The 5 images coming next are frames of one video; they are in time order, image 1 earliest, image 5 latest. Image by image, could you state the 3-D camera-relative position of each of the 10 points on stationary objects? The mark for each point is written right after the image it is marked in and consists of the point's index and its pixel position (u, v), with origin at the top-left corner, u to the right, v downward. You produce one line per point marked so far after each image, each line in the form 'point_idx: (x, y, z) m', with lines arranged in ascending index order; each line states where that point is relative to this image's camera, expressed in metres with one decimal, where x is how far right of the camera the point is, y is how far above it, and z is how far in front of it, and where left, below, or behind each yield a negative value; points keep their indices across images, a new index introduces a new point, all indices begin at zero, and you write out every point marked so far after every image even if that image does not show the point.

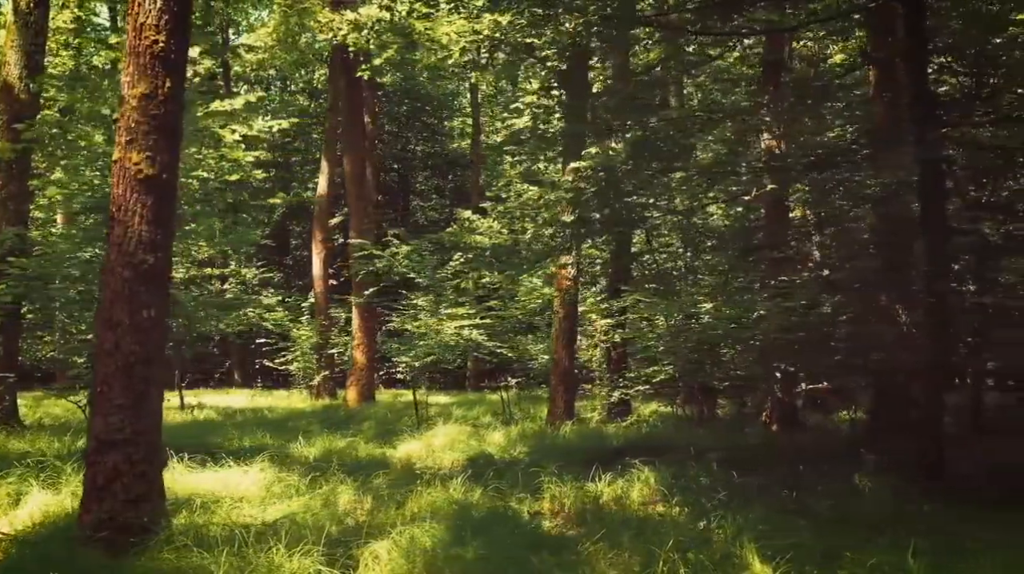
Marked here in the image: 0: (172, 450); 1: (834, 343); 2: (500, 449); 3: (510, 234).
0: (-3.7, -1.8, +14.6) m
1: (+3.2, -0.6, +13.7) m
2: (-0.1, -1.8, +15.0) m
3: (-0.1, +0.8, +19.8) m
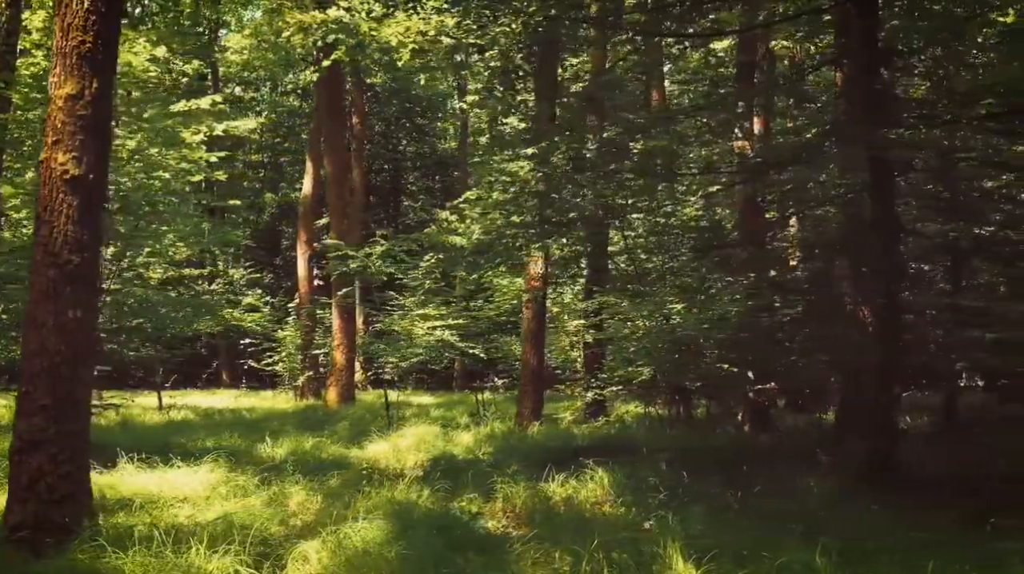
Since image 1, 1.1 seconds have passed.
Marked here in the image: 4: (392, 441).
0: (-4.1, -1.8, +14.6) m
1: (+2.9, -0.6, +13.7) m
2: (-0.5, -1.8, +15.1) m
3: (-0.5, +0.8, +19.8) m
4: (-1.4, -1.9, +16.4) m
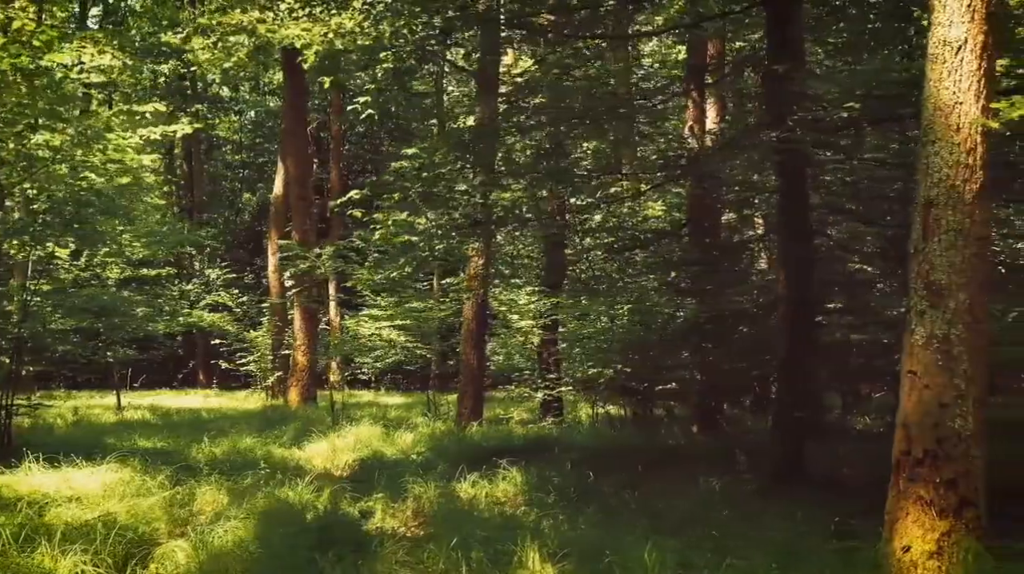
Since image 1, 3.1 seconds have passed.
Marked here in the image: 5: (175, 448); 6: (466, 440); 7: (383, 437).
0: (-4.8, -1.8, +14.6) m
1: (+2.1, -0.6, +13.8) m
2: (-1.2, -1.8, +15.1) m
3: (-1.3, +0.8, +19.8) m
4: (-2.2, -1.9, +16.4) m
5: (-3.7, -1.8, +14.9) m
6: (-0.6, -1.8, +15.9) m
7: (-1.6, -1.9, +16.6) m
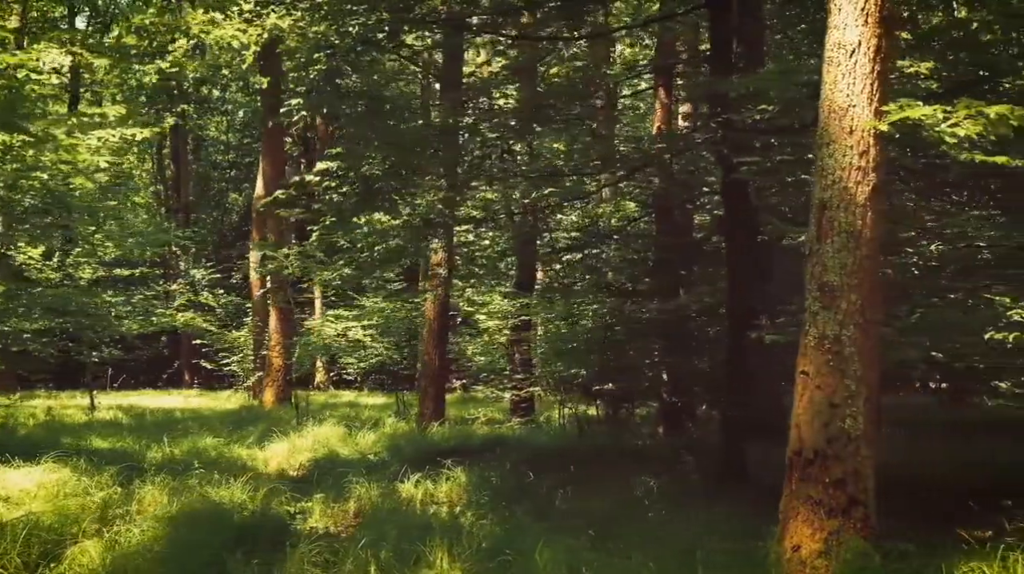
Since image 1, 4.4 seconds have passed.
0: (-5.3, -1.8, +14.6) m
1: (+1.7, -0.6, +13.8) m
2: (-1.7, -1.8, +15.1) m
3: (-1.8, +0.8, +19.9) m
4: (-2.7, -1.9, +16.4) m
5: (-4.2, -1.8, +14.9) m
6: (-1.0, -1.8, +15.9) m
7: (-2.1, -1.9, +16.6) m
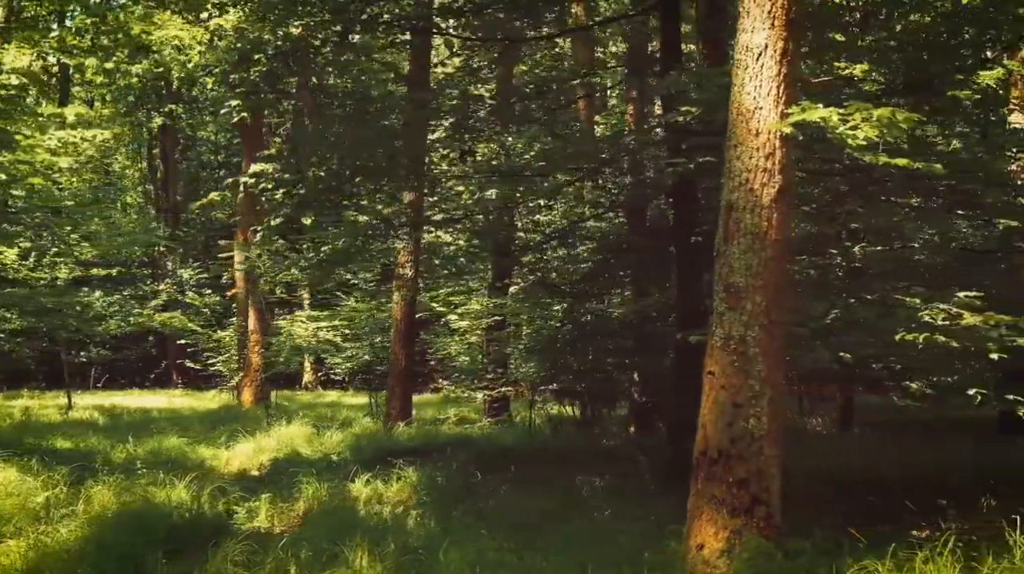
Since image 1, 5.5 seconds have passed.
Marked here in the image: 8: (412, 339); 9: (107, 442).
0: (-5.7, -1.8, +14.6) m
1: (+1.3, -0.6, +13.9) m
2: (-2.1, -1.8, +15.1) m
3: (-2.2, +0.8, +19.9) m
4: (-3.1, -1.9, +16.4) m
5: (-4.6, -1.8, +14.9) m
6: (-1.5, -1.8, +16.0) m
7: (-2.5, -1.9, +16.6) m
8: (-1.3, -0.7, +18.2) m
9: (-4.7, -1.8, +15.7) m
